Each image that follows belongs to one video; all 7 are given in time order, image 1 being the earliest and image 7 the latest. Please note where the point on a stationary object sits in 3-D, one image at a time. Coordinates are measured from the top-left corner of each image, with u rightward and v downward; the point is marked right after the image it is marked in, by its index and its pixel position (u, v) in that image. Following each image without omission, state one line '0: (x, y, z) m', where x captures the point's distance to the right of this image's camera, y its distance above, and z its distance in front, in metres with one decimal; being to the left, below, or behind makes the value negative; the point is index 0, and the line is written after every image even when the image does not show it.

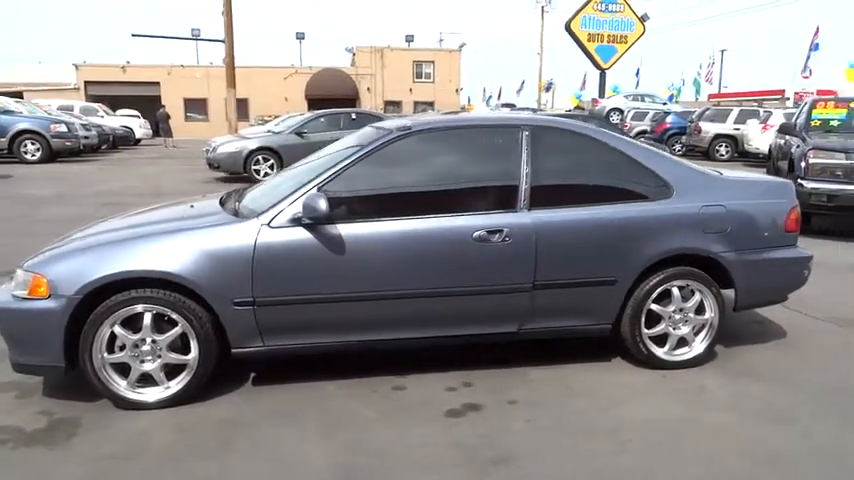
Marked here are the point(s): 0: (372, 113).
0: (-1.3, +3.0, +16.1) m
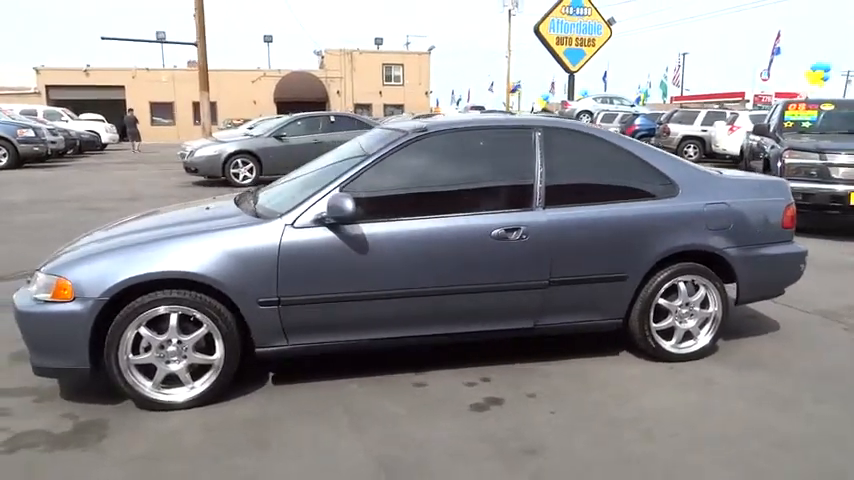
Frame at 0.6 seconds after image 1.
0: (-1.8, +2.9, +16.2) m
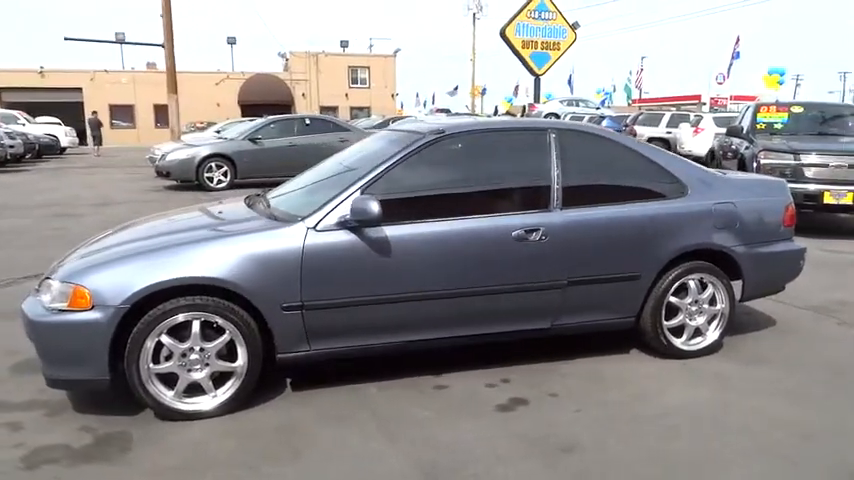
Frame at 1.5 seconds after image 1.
0: (-2.4, +2.8, +16.0) m
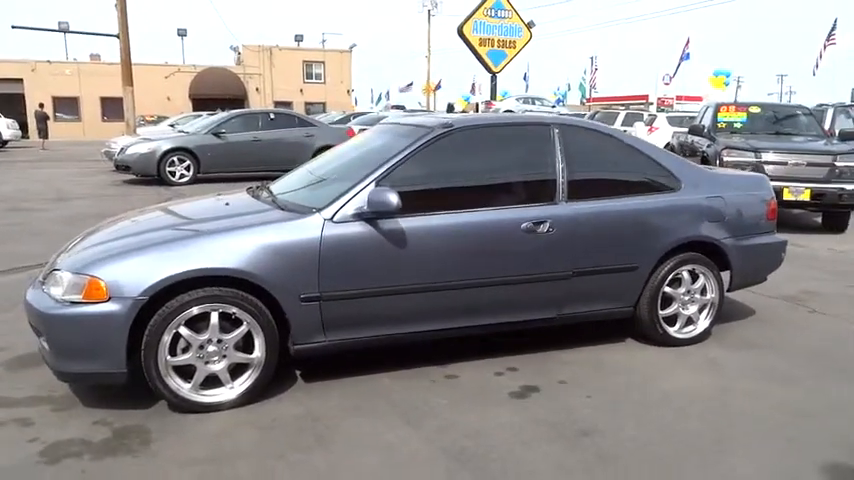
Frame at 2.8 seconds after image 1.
0: (-3.2, +2.9, +15.9) m
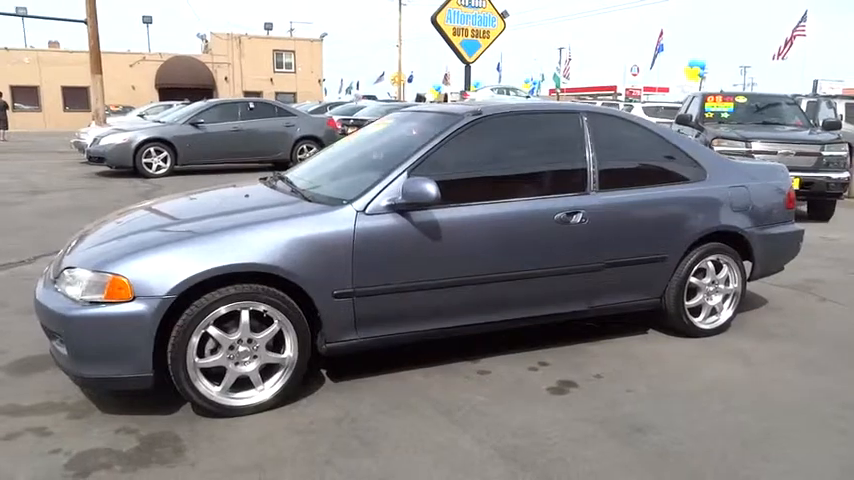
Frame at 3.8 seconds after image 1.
0: (-3.5, +3.1, +15.5) m
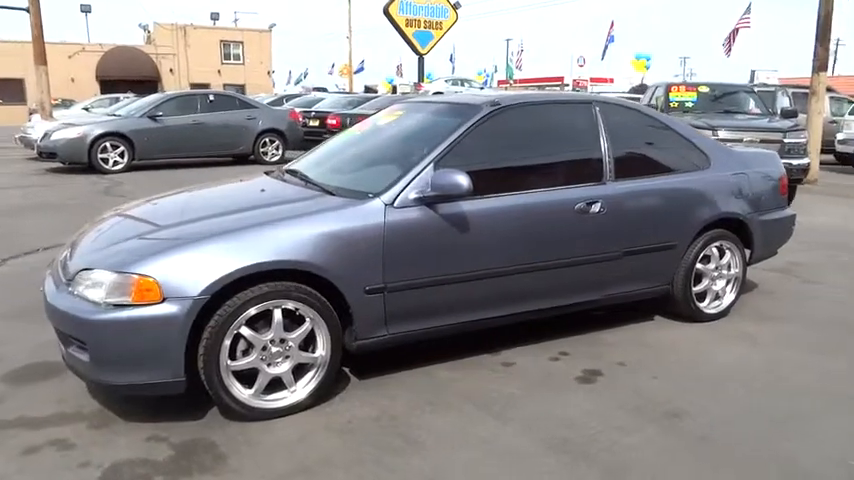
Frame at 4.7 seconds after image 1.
0: (-4.3, +3.2, +15.1) m
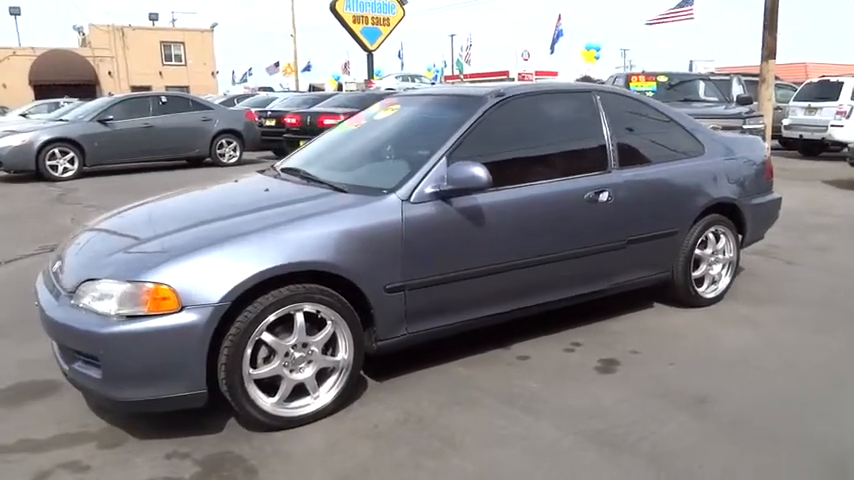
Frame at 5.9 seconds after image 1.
0: (-5.2, +3.1, +14.7) m
